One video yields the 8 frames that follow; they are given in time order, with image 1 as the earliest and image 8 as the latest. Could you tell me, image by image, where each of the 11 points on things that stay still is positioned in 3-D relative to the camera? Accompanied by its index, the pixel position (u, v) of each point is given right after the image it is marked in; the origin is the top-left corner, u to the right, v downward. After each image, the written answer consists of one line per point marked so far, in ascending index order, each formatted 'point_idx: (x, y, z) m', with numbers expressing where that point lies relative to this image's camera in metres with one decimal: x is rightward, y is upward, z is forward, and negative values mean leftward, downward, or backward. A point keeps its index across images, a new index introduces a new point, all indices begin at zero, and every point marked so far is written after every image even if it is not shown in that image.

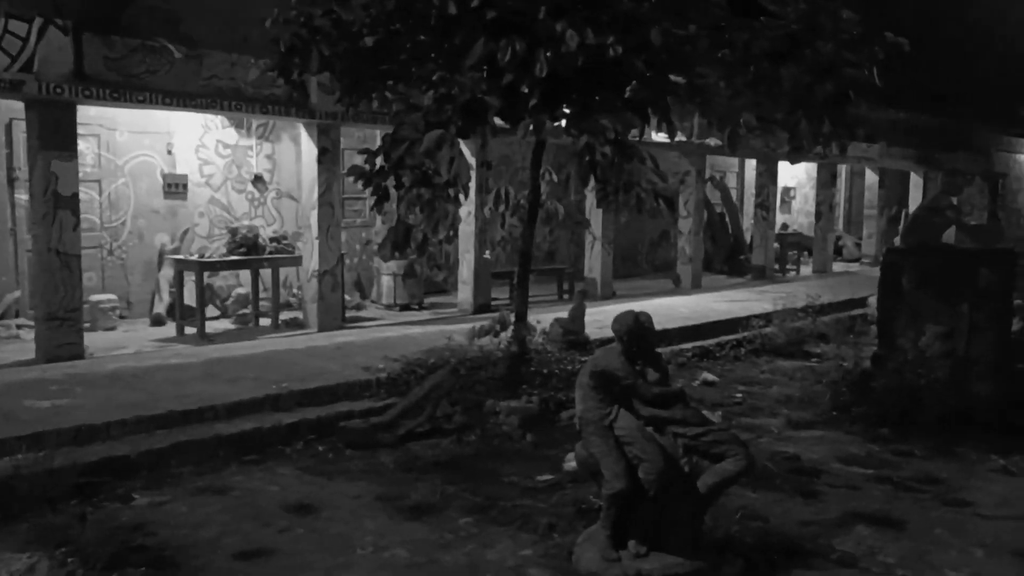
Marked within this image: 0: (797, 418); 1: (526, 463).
0: (+2.7, -1.3, +8.0) m
1: (+0.1, -1.4, +6.5) m
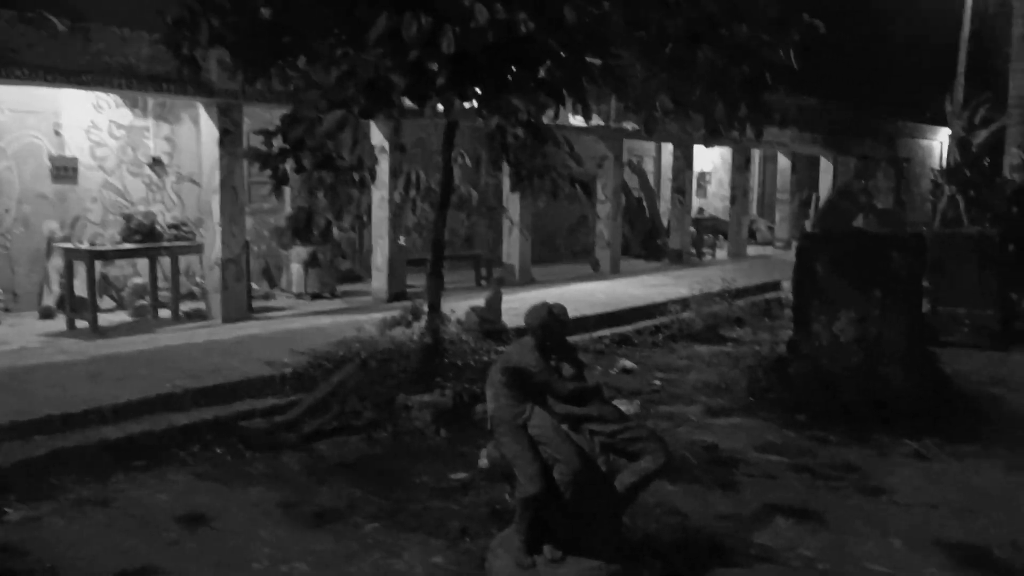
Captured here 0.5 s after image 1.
0: (+1.9, -1.1, +8.0) m
1: (-0.5, -1.3, +6.2) m
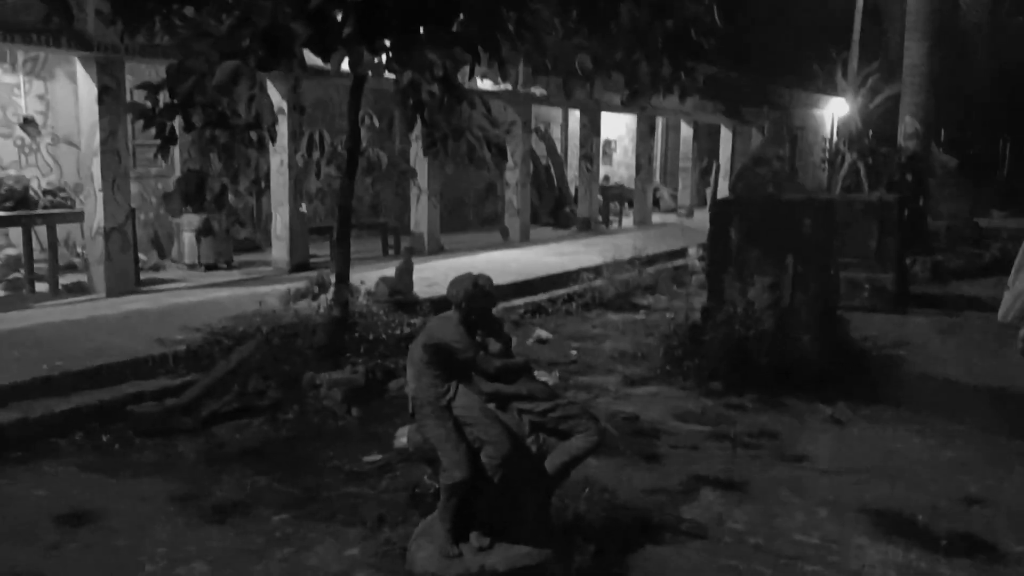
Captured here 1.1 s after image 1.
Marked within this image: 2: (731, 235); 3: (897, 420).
0: (+1.1, -0.8, +7.9) m
1: (-1.1, -1.1, +5.8) m
2: (+2.2, +0.5, +8.3) m
3: (+3.1, -1.0, +6.7) m
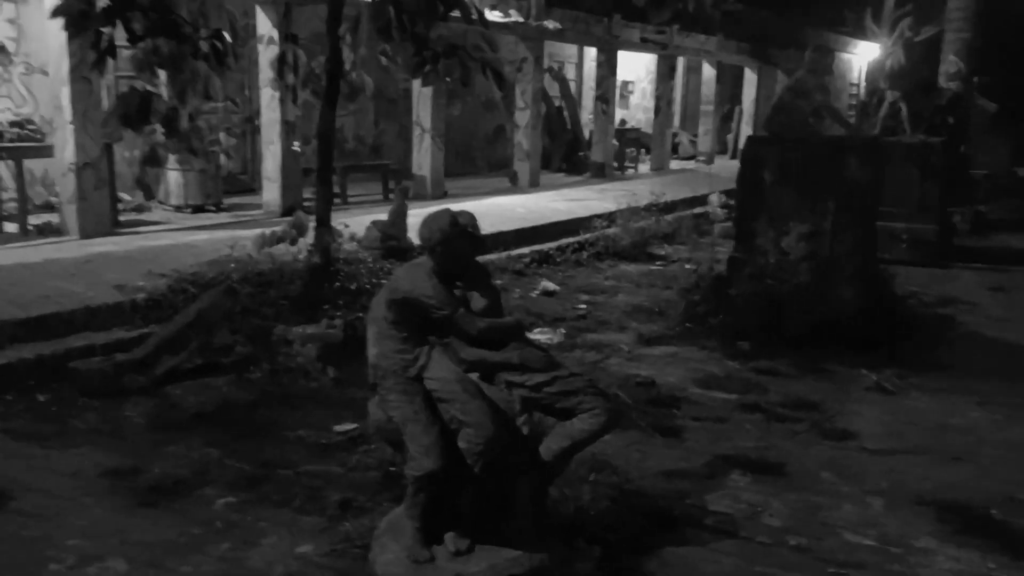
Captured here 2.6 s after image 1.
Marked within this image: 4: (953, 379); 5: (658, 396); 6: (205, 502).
0: (+1.1, -0.4, +7.0) m
1: (-1.1, -0.7, +5.1) m
2: (+2.2, +1.0, +7.4) m
3: (+3.1, -0.7, +5.8) m
4: (+3.2, -0.7, +6.1) m
5: (+1.0, -0.7, +5.5) m
6: (-1.4, -1.0, +3.9) m
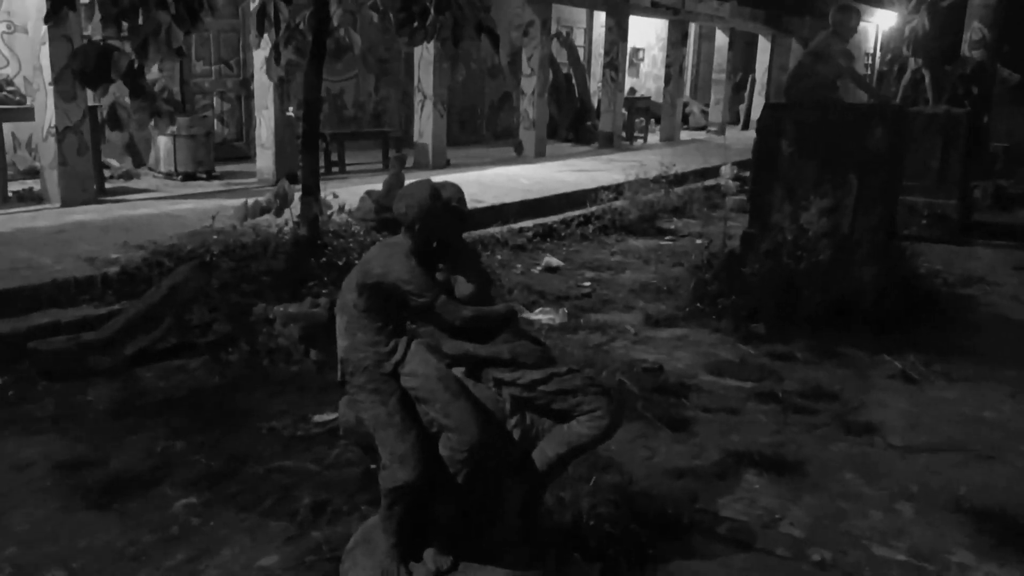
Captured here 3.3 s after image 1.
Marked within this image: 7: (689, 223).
0: (+1.1, -0.2, +6.6) m
1: (-1.2, -0.6, +4.7) m
2: (+2.2, +1.2, +6.9) m
3: (+3.0, -0.6, +5.4) m
4: (+3.2, -0.5, +5.6) m
5: (+0.9, -0.6, +5.1) m
6: (-1.4, -0.9, +3.5) m
7: (+2.2, +0.8, +10.5) m
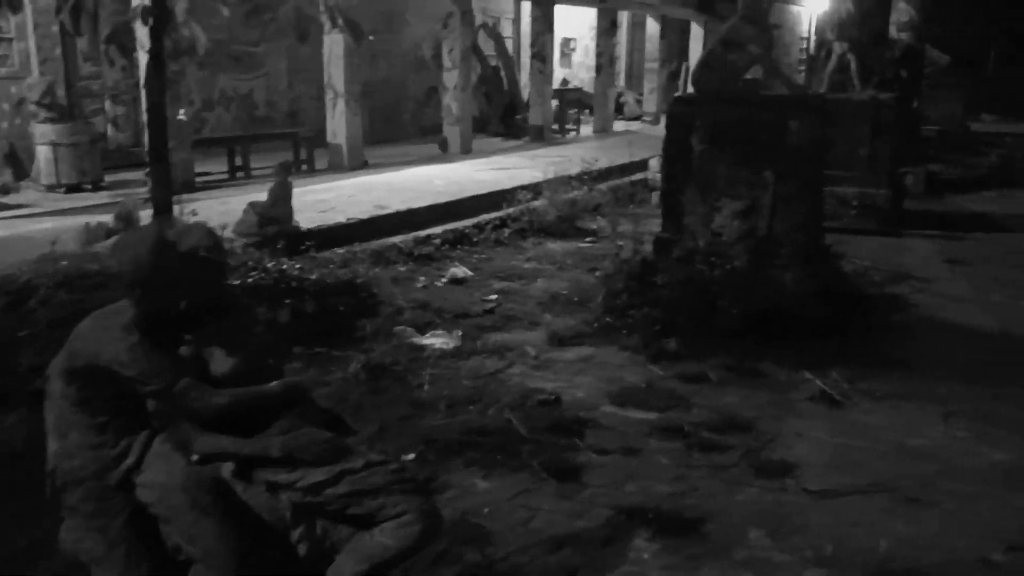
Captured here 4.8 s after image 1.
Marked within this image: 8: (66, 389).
0: (+0.4, -0.3, +6.0) m
1: (-1.8, -0.8, +4.0) m
2: (+1.4, +1.1, +6.4) m
3: (+2.3, -0.6, +4.9) m
4: (+2.5, -0.6, +5.2) m
5: (+0.3, -0.7, +4.5) m
6: (-2.0, -1.1, +2.8) m
7: (+1.2, +0.8, +9.9) m
8: (-1.1, -0.2, +2.0) m
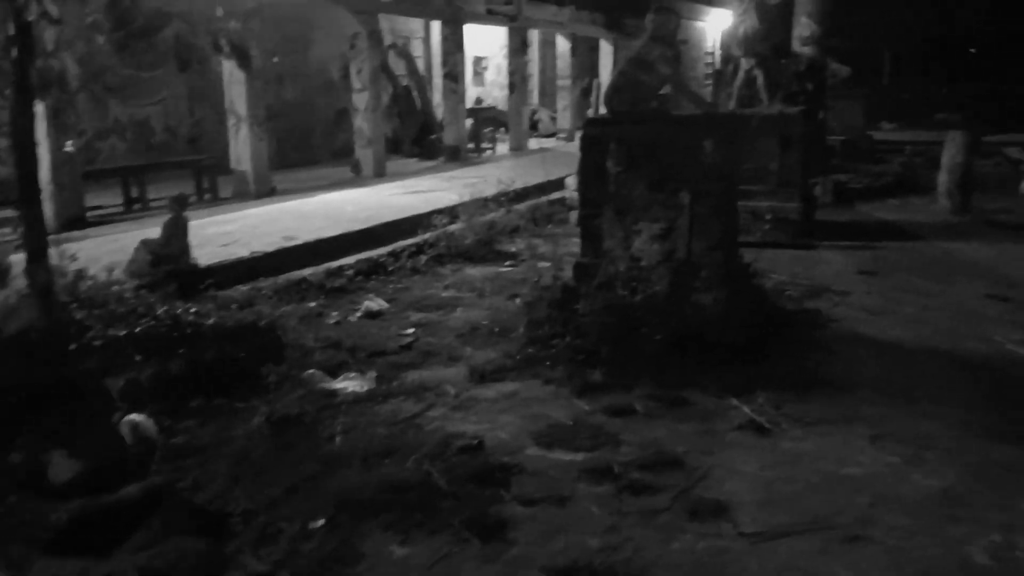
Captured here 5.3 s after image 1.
0: (-0.2, -0.5, +5.8) m
1: (-2.2, -1.1, +3.5) m
2: (+0.7, +0.9, +6.2) m
3: (+1.9, -0.7, +4.8) m
4: (+2.0, -0.7, +5.1) m
5: (-0.1, -0.9, +4.2) m
6: (-2.2, -1.4, +2.3) m
7: (+0.2, +0.5, +9.7) m
8: (-1.3, -0.4, +1.6) m
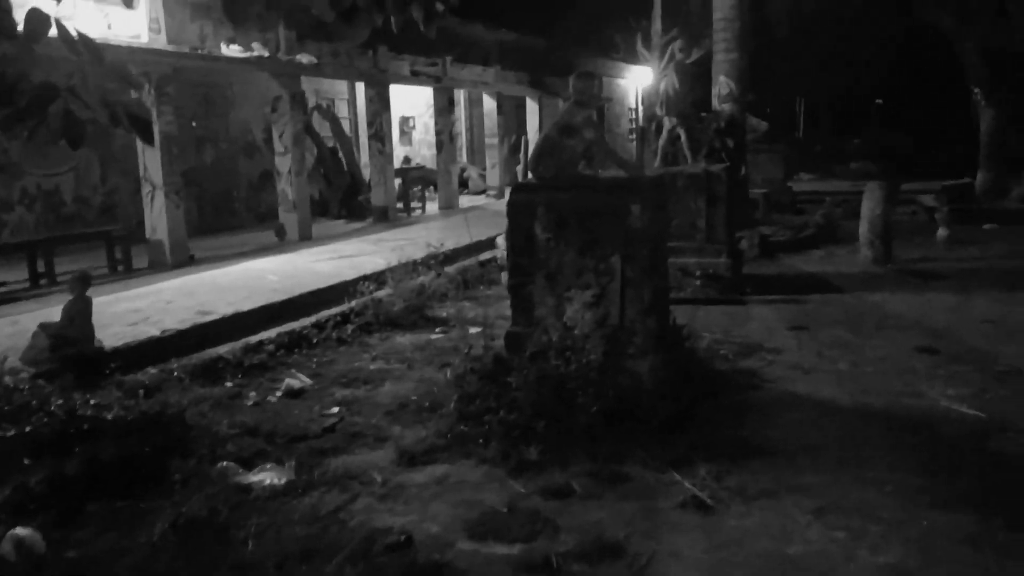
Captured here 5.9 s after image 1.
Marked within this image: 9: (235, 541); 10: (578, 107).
0: (-0.7, -1.0, +5.4) m
1: (-2.4, -1.5, +3.0) m
2: (+0.2, +0.4, +6.1) m
3: (+1.5, -1.1, +4.7) m
4: (+1.6, -1.1, +4.9) m
5: (-0.5, -1.3, +3.9) m
6: (-2.4, -1.7, +1.8) m
7: (-0.6, -0.2, +9.5) m
8: (-1.4, -0.7, +1.3) m
9: (-1.4, -1.2, +4.1) m
10: (+0.5, +1.4, +6.6) m
